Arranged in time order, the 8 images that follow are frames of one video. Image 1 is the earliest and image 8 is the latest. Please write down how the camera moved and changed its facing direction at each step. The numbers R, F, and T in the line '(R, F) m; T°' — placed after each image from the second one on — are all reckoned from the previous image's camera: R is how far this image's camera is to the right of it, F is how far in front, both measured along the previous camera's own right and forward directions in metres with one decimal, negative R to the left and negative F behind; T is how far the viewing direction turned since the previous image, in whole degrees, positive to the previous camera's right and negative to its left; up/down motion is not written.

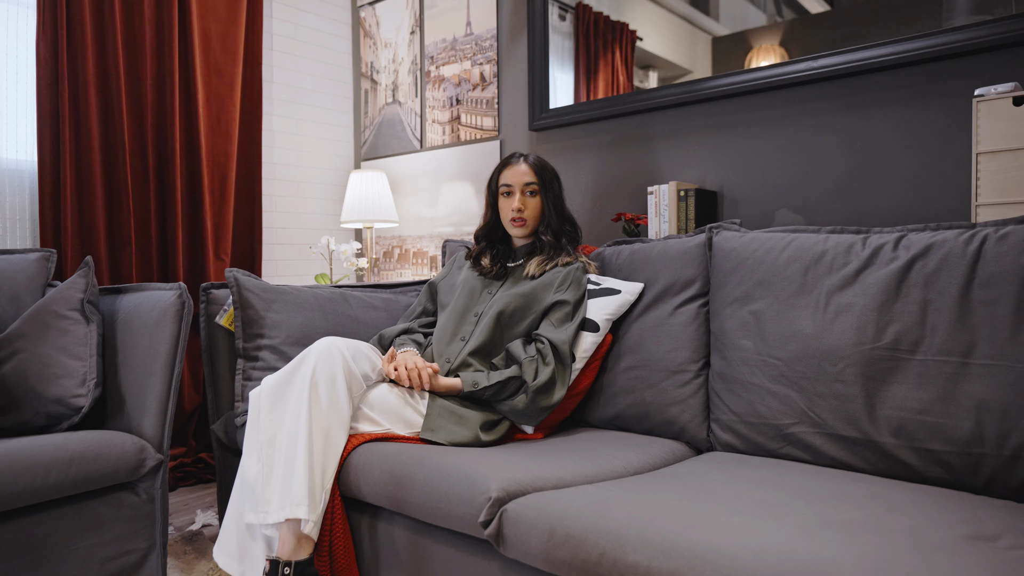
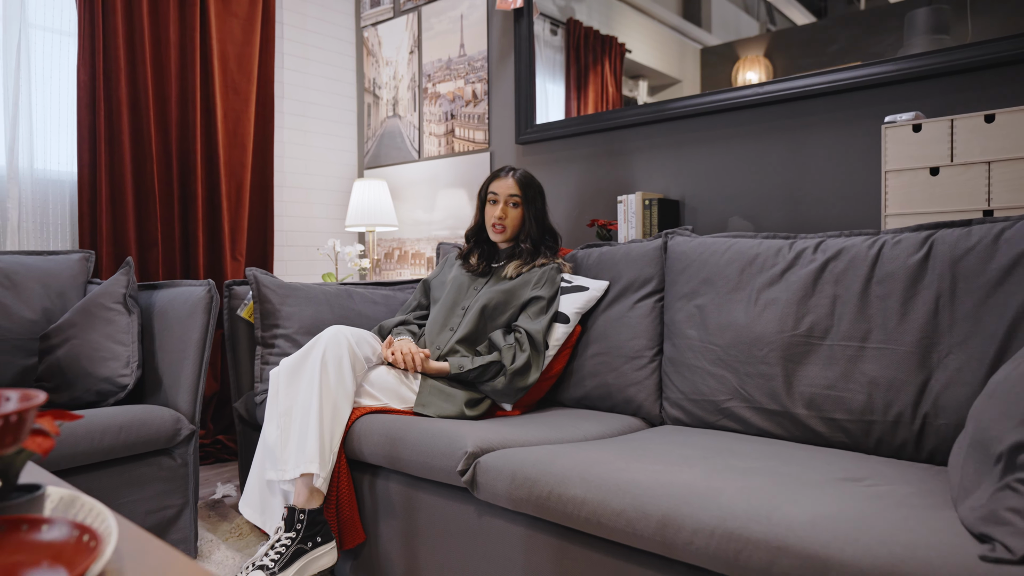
(+0.1, -0.3) m; 0°
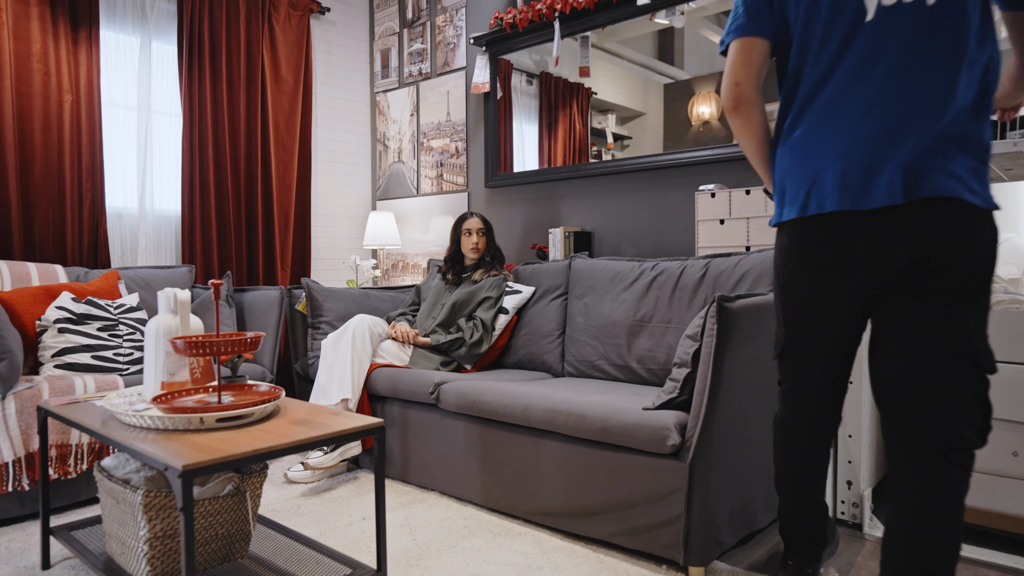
(+0.3, -1.1) m; -1°
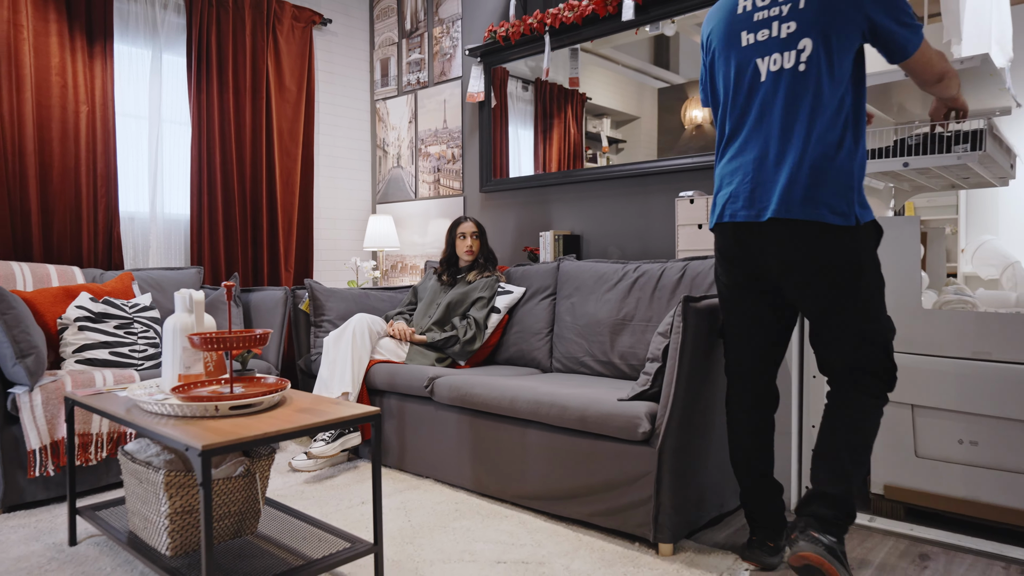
(+0.1, -0.2) m; 0°
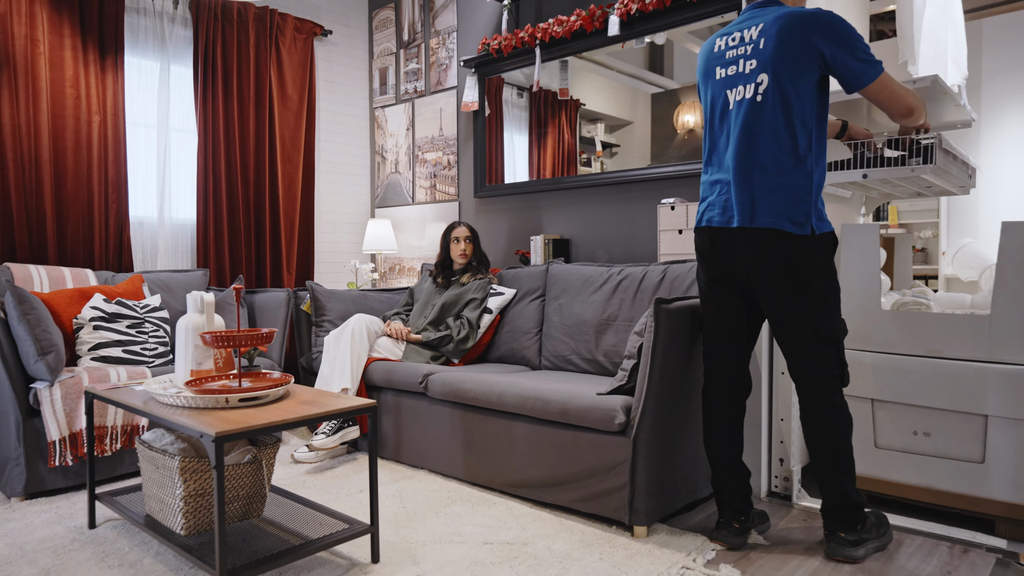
(+0.1, -0.2) m; 0°
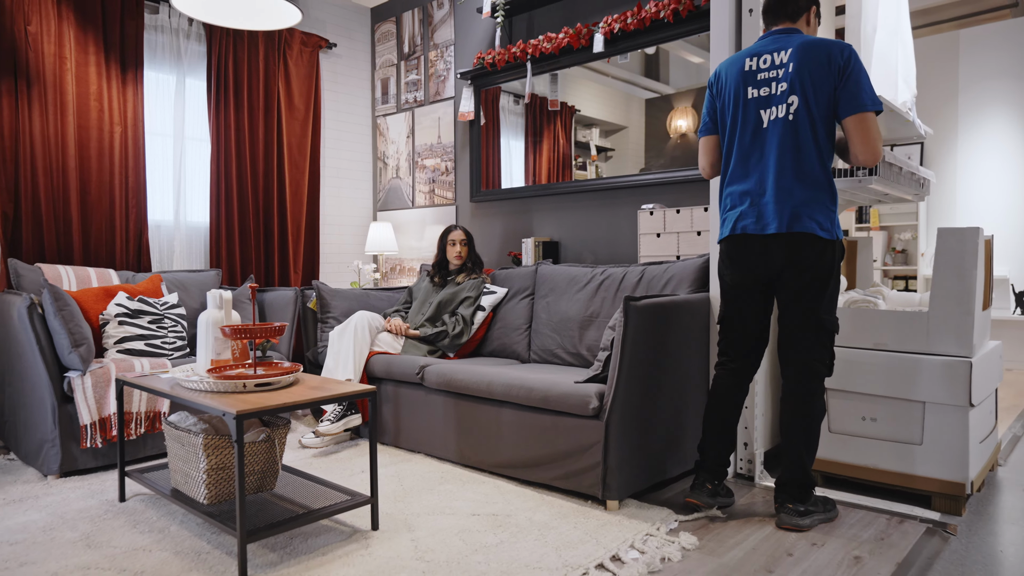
(+0.1, -0.3) m; 0°
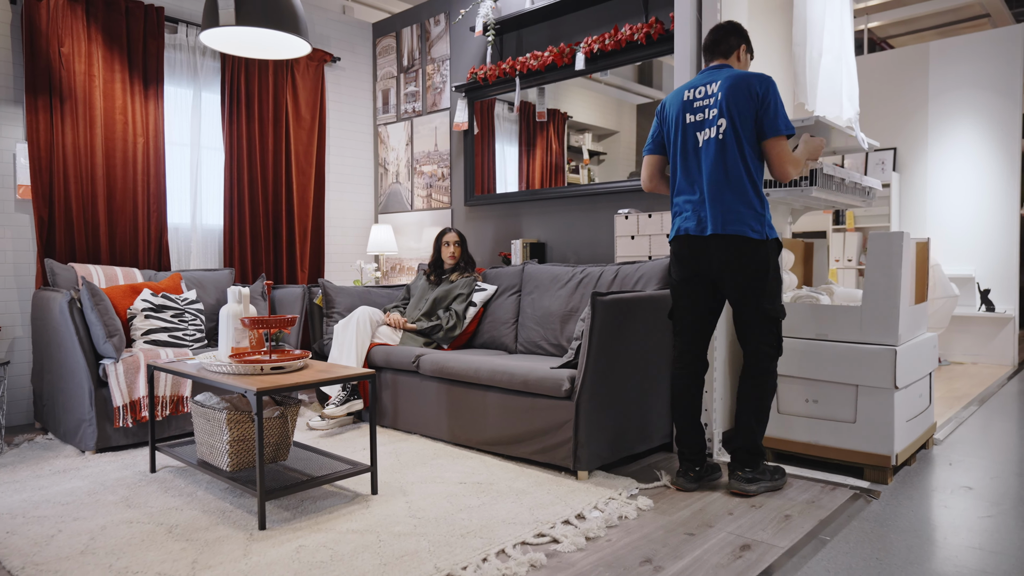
(+0.1, -0.3) m; 0°
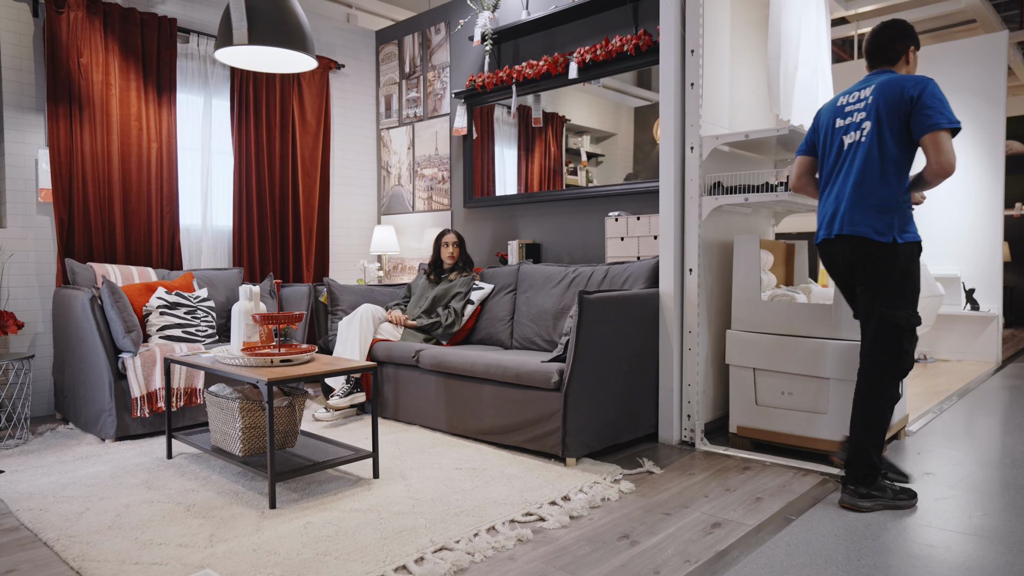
(+0.1, -0.2) m; 0°
